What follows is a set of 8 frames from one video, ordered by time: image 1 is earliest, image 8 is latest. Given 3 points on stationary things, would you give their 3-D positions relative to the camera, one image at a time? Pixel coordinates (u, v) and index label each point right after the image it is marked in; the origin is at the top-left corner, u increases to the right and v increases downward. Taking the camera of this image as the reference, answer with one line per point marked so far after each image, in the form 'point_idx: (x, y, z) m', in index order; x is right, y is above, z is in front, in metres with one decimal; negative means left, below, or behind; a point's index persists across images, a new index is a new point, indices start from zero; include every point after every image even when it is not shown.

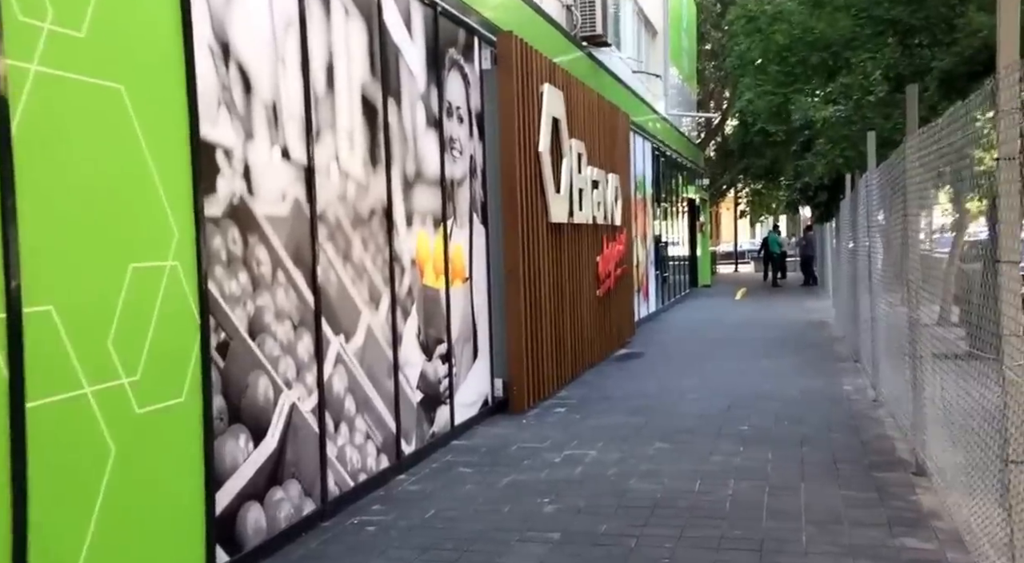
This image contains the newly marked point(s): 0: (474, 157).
0: (-0.3, +1.0, +9.3) m
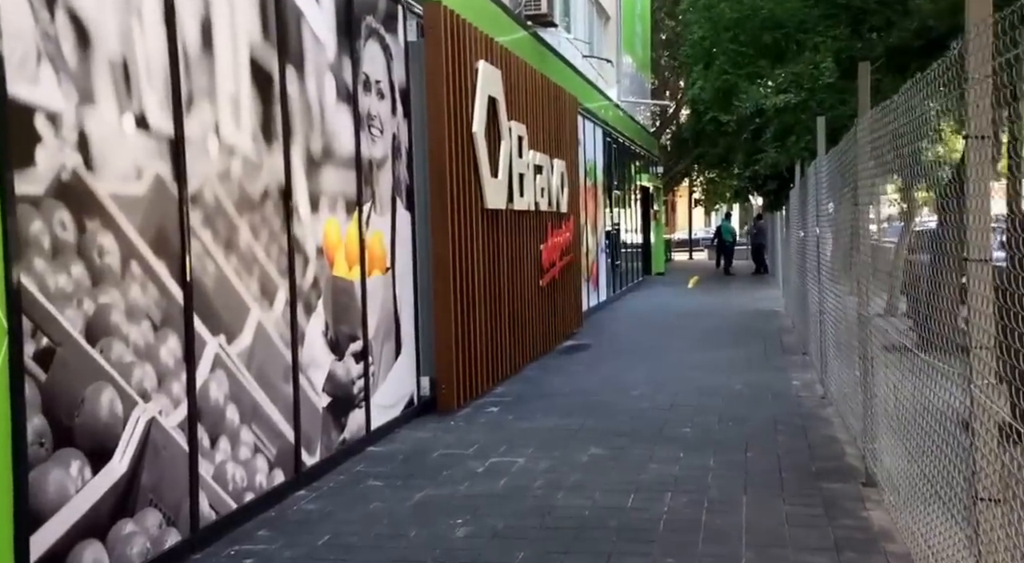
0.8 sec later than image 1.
0: (-0.9, +1.1, +8.5) m
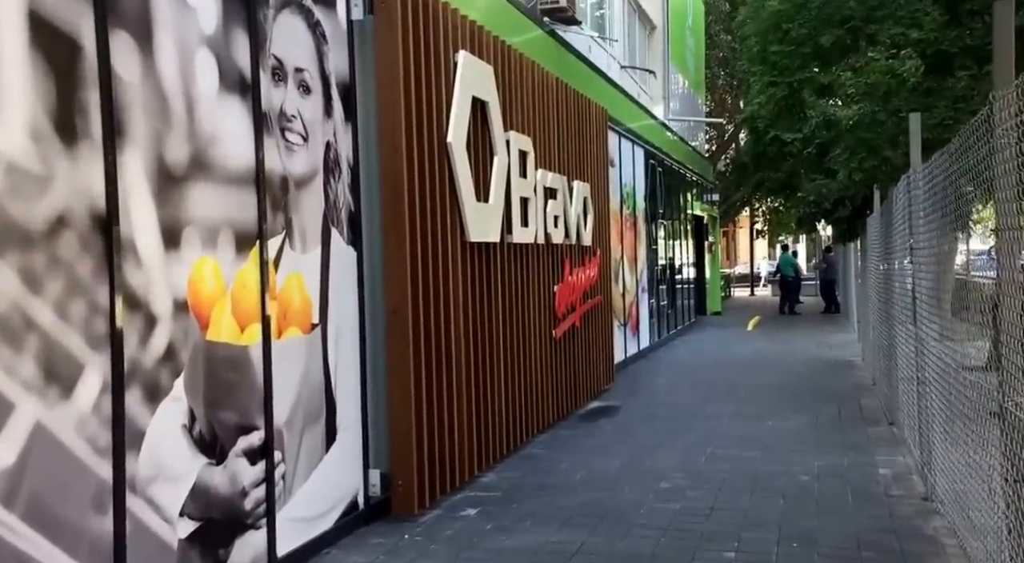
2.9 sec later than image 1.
0: (-1.0, +0.8, +6.3) m
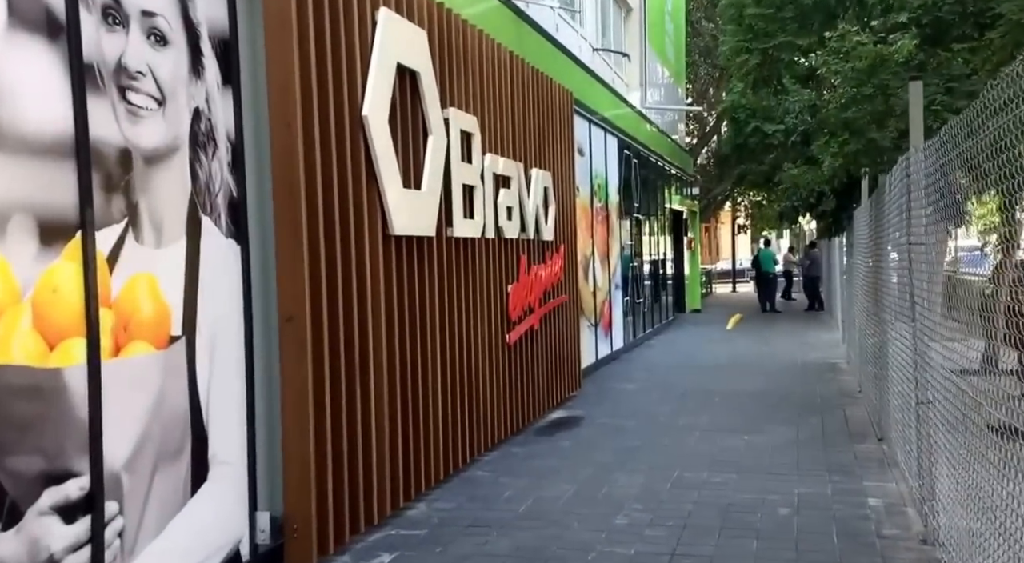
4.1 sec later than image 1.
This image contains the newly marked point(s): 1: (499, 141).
0: (-1.4, +0.8, +5.1) m
1: (-0.1, +1.1, +8.8) m
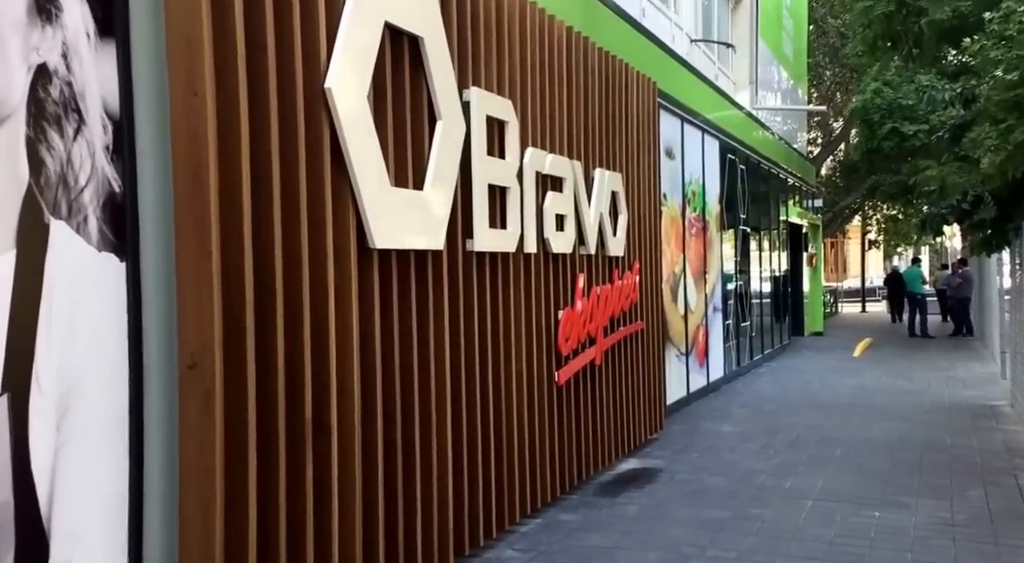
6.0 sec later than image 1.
0: (-1.5, +0.7, +3.5) m
1: (+0.3, +1.0, +7.1) m
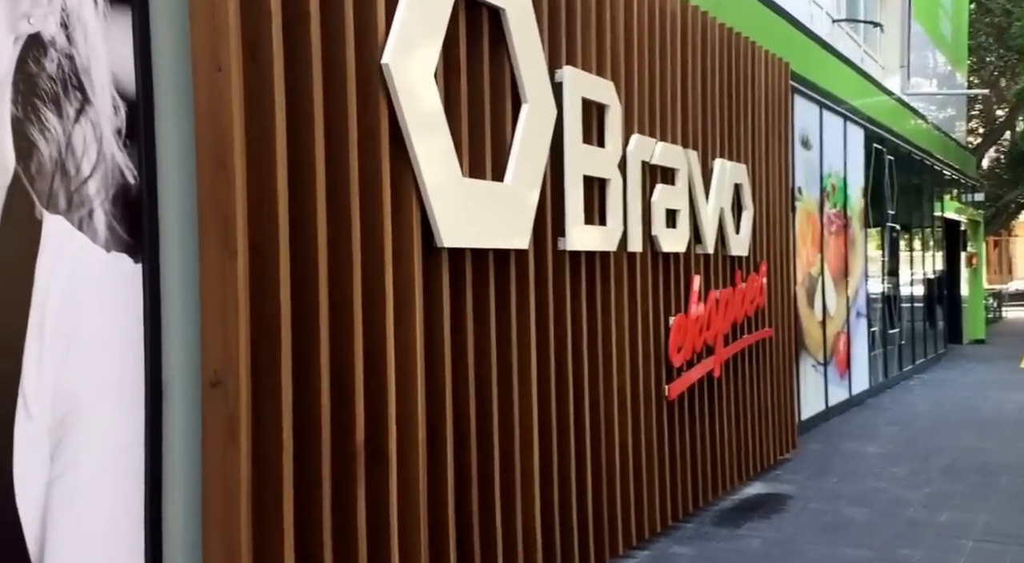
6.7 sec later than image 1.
0: (-1.3, +0.6, +3.1) m
1: (+0.9, +0.9, +6.4) m
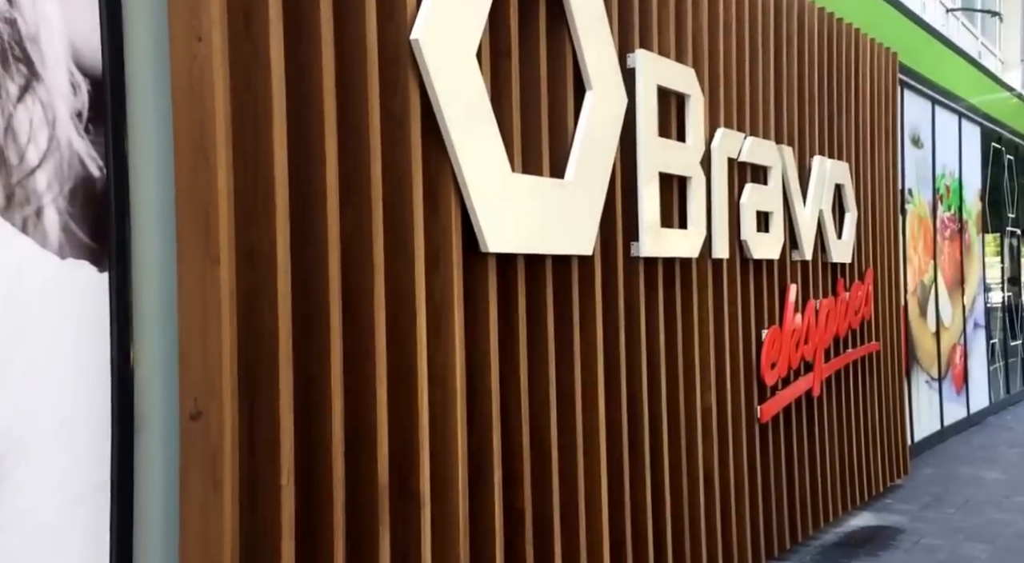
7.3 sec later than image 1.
0: (-1.2, +0.6, +2.7) m
1: (+1.3, +0.9, +5.8) m
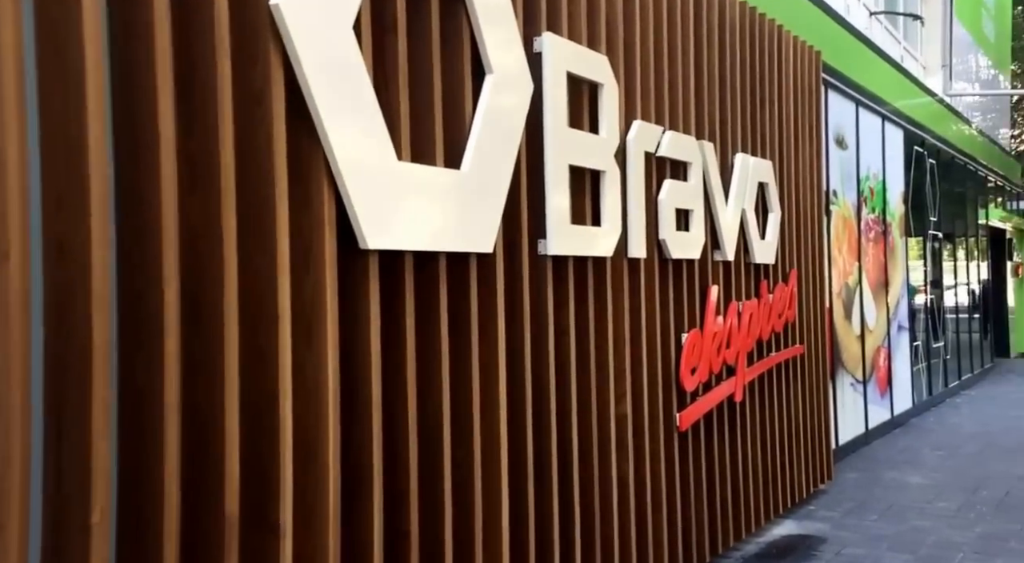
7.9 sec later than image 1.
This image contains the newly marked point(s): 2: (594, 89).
0: (-1.5, +0.6, +2.3) m
1: (+0.8, +0.9, +5.5) m
2: (+0.3, +0.8, +4.6) m
